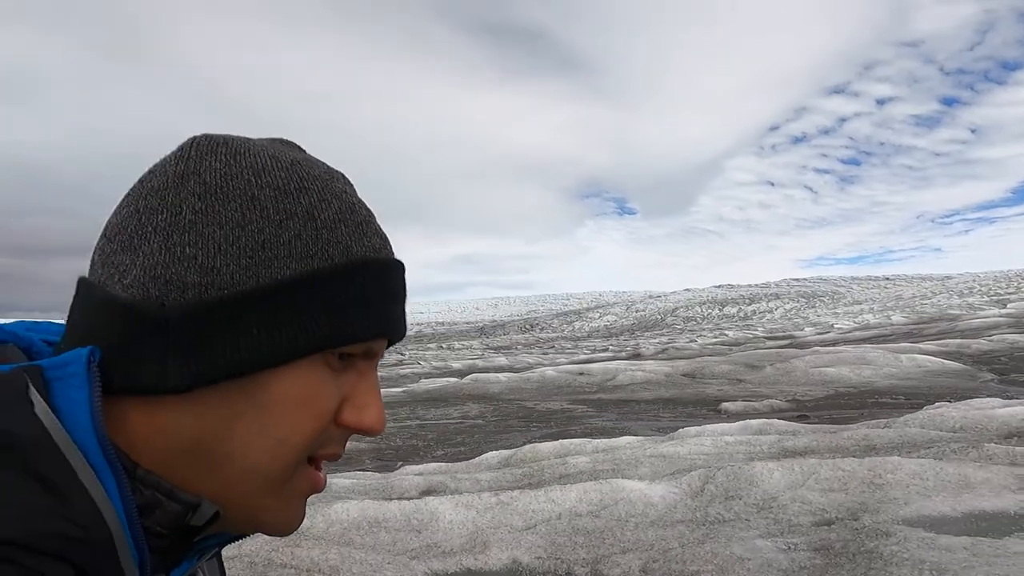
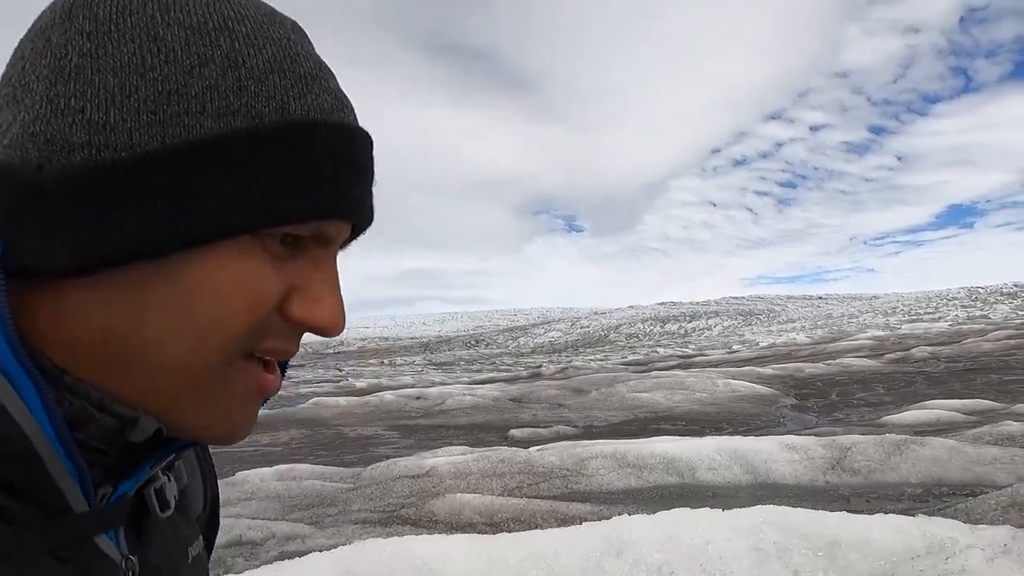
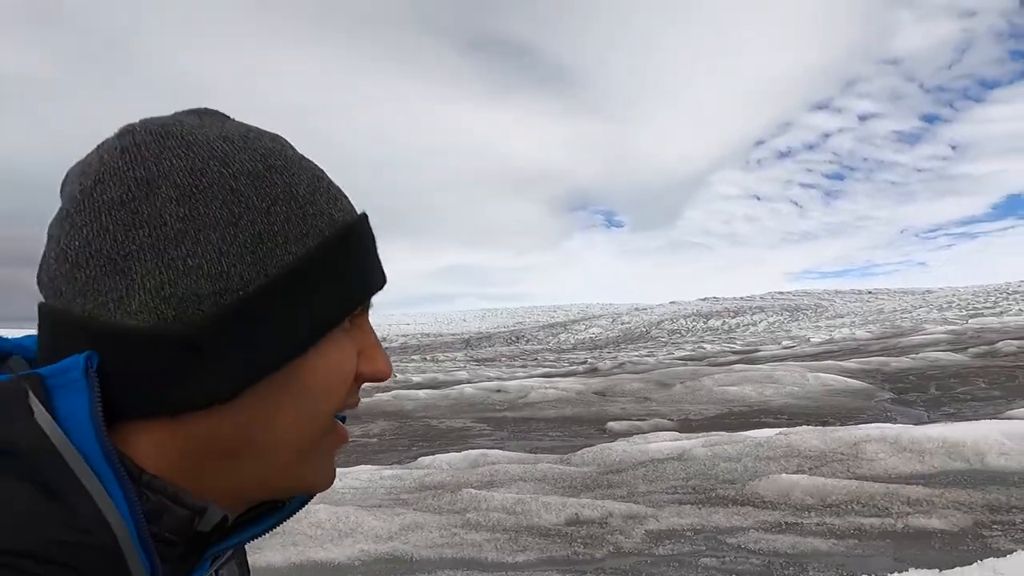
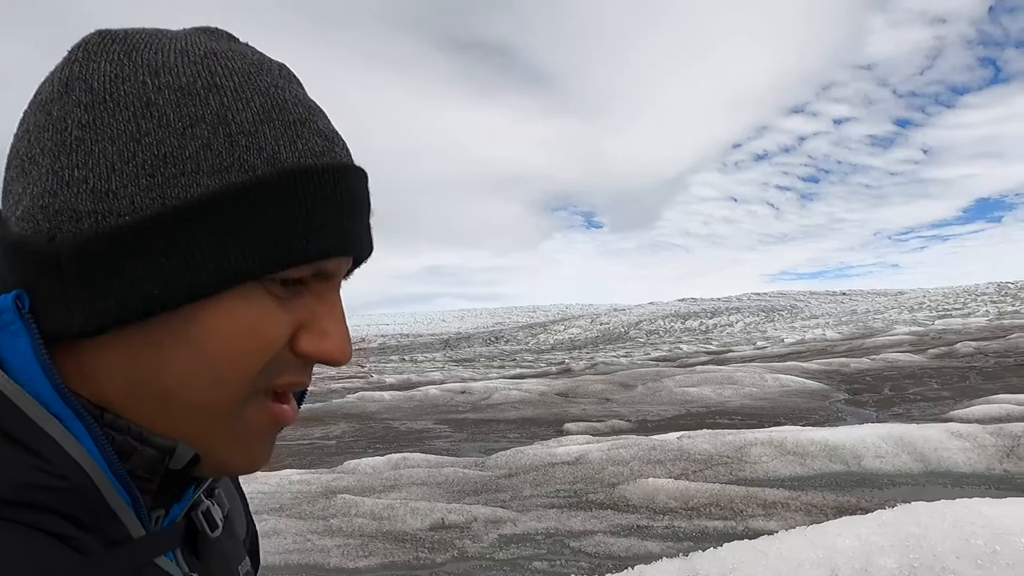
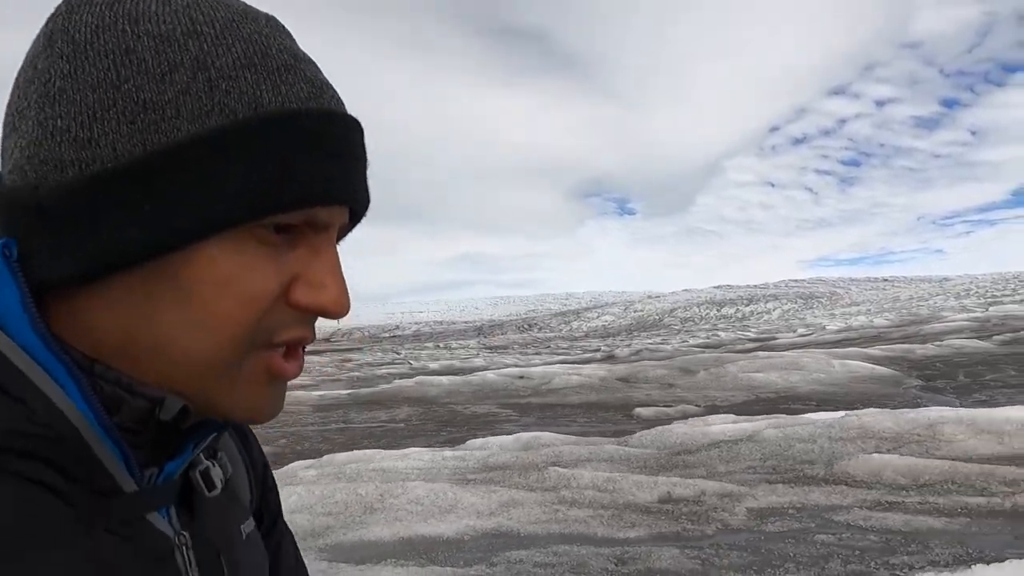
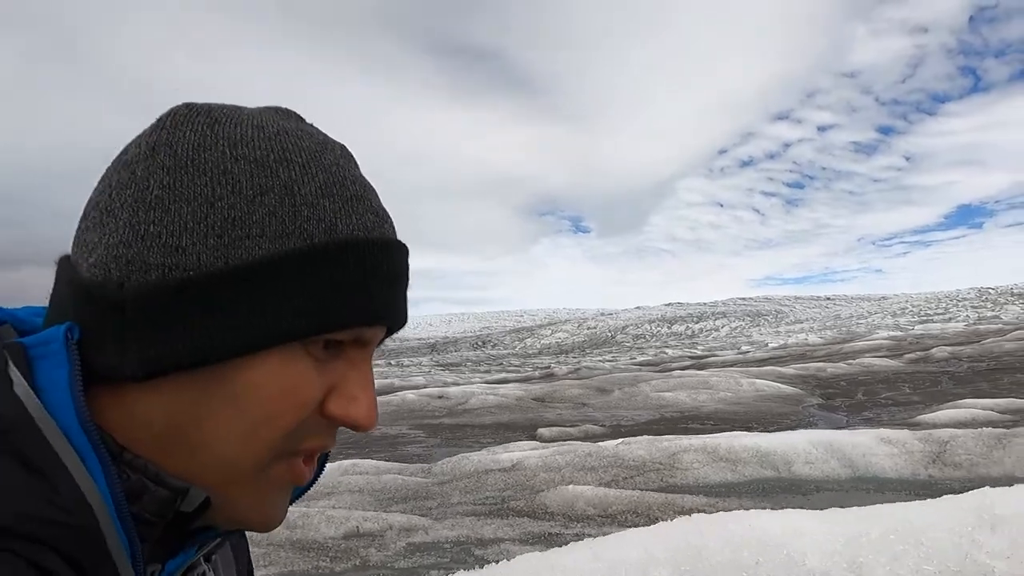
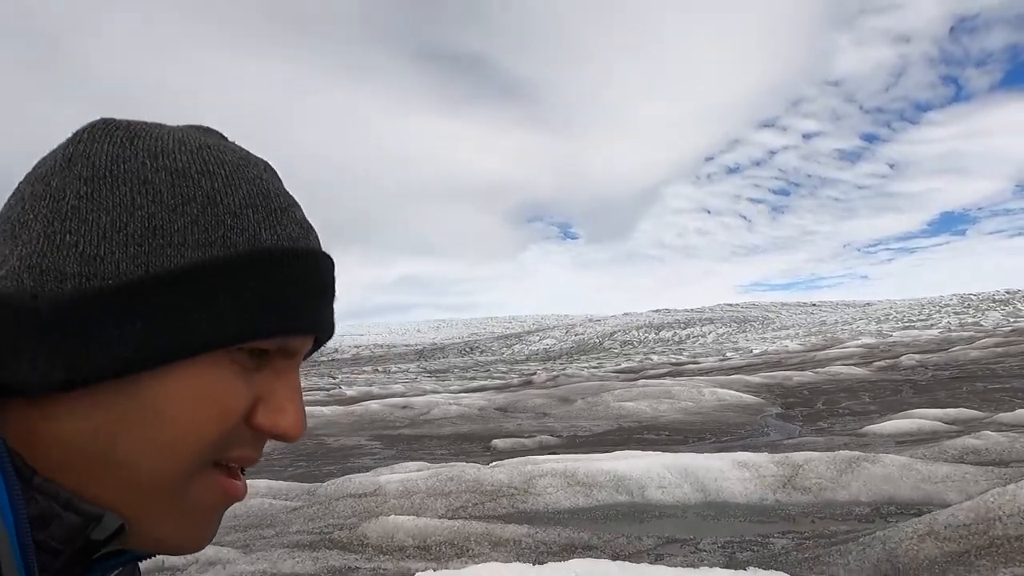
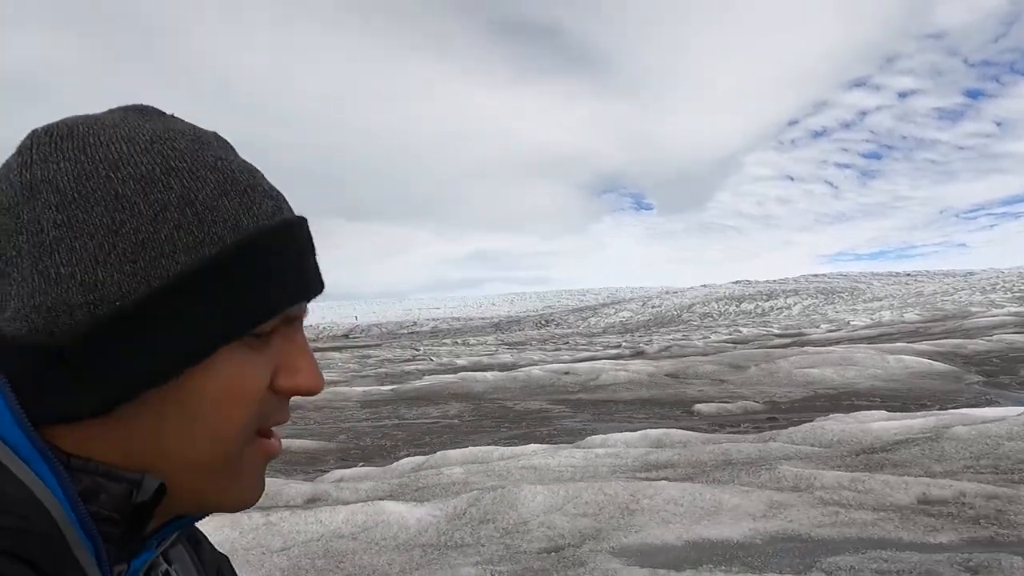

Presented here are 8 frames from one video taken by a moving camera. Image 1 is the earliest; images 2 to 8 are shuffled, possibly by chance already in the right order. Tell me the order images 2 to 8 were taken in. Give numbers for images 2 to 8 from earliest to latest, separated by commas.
8, 5, 3, 4, 6, 2, 7
